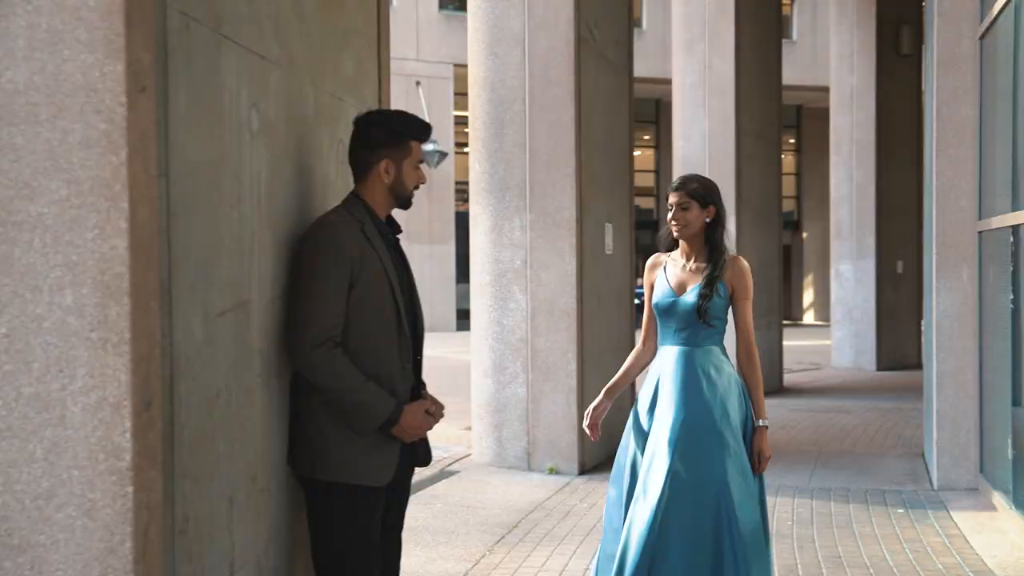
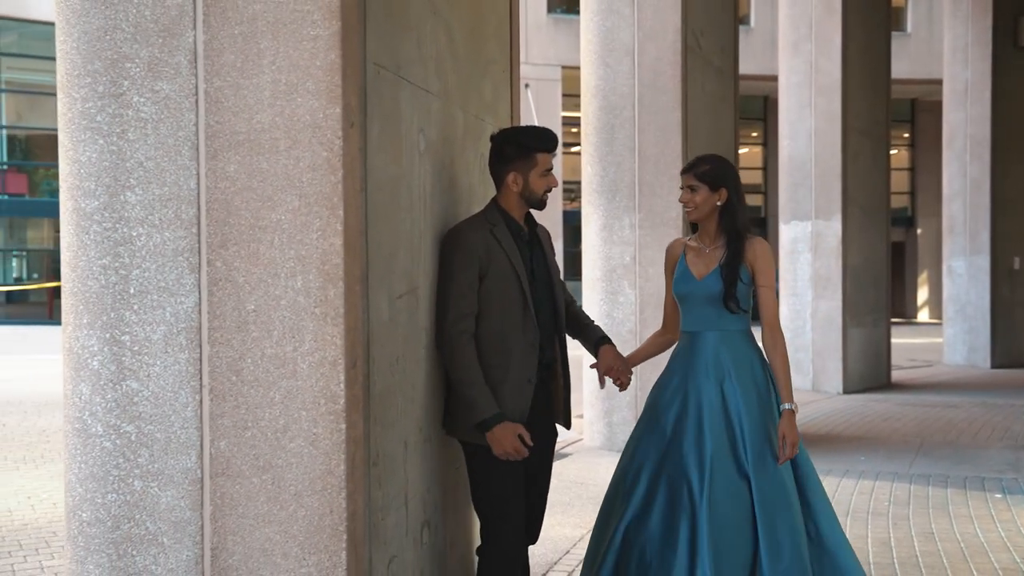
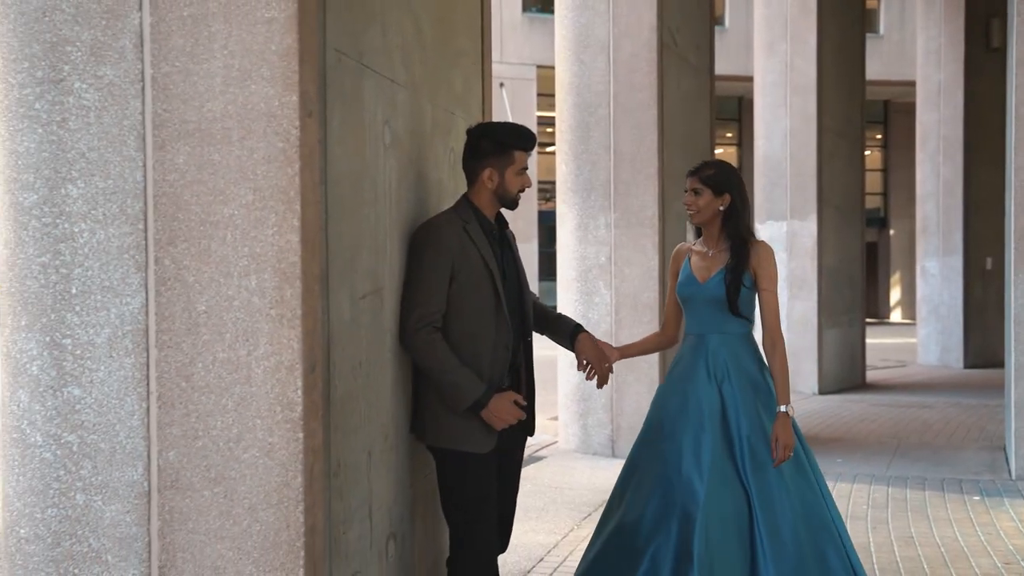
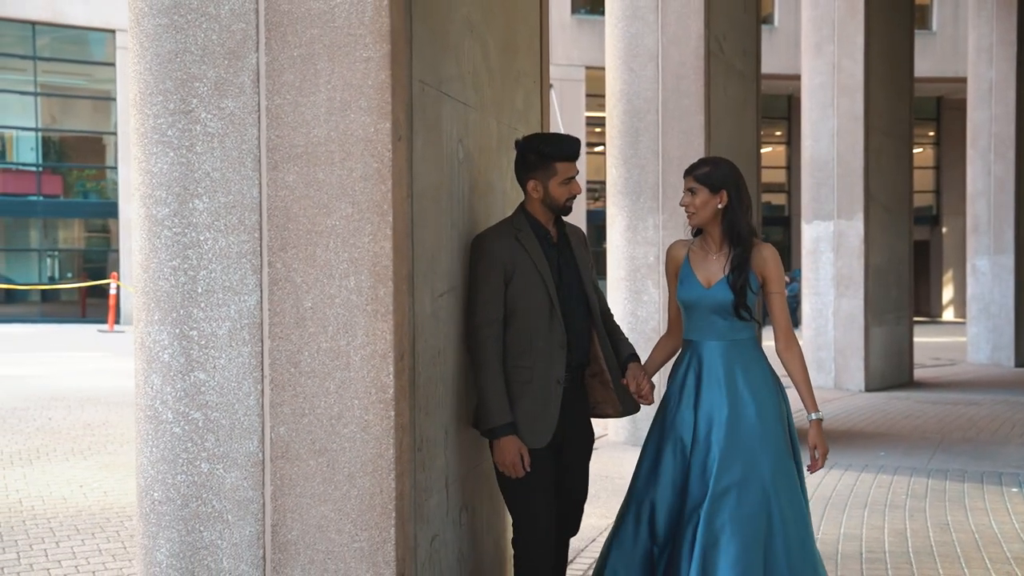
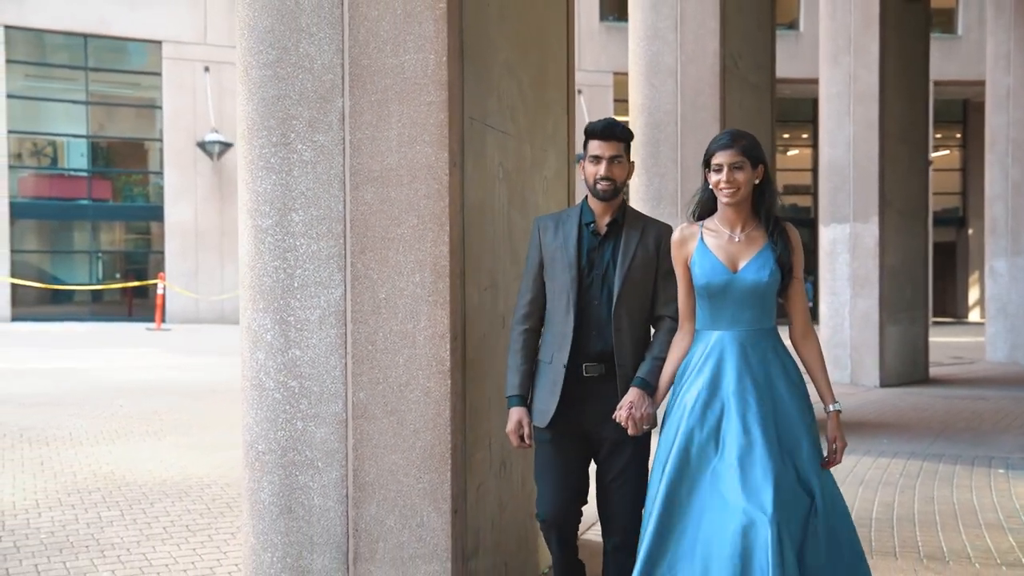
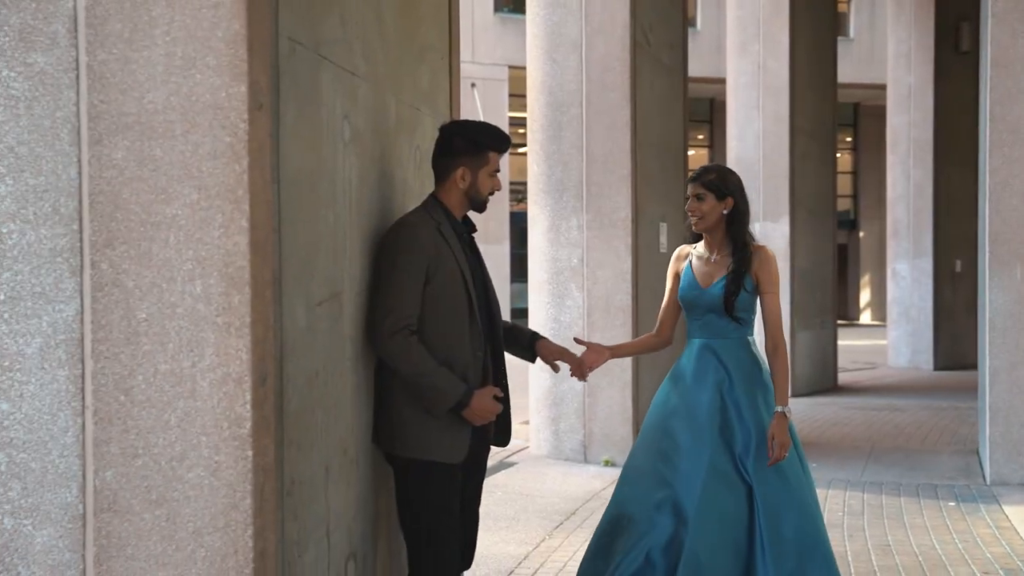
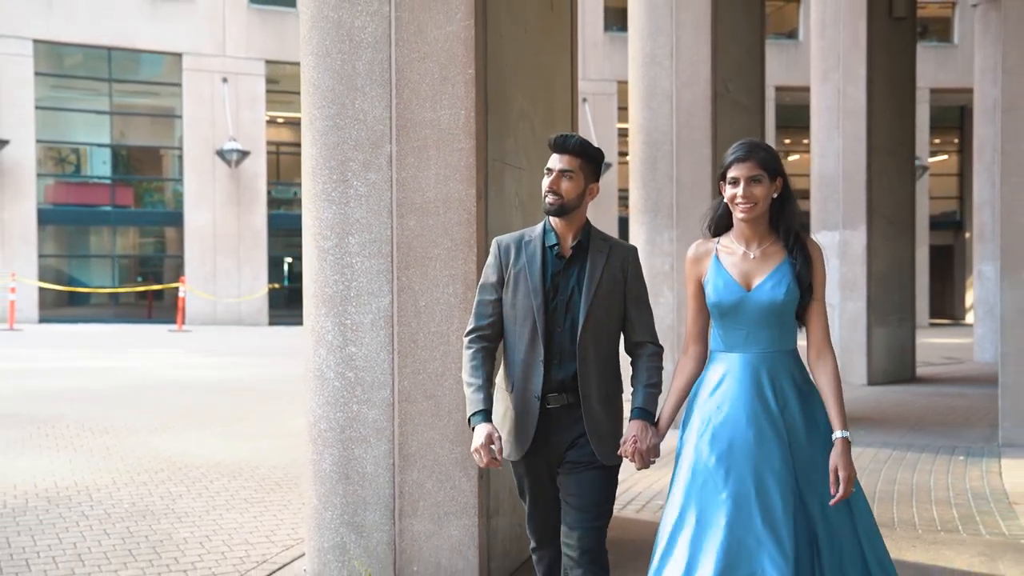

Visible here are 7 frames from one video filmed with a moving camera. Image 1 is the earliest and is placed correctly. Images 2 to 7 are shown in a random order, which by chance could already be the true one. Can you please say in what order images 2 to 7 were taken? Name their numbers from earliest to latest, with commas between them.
6, 3, 2, 4, 5, 7
